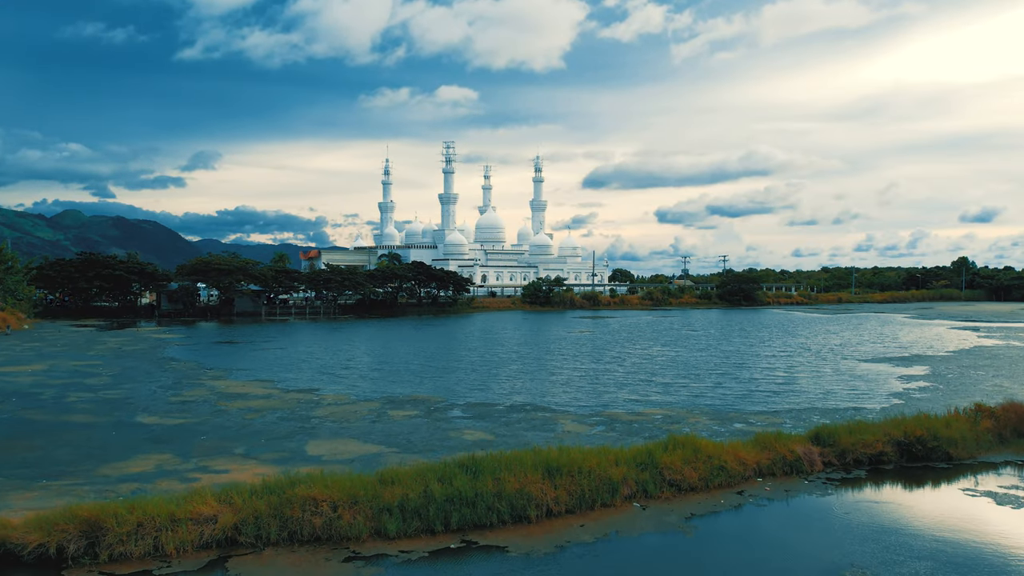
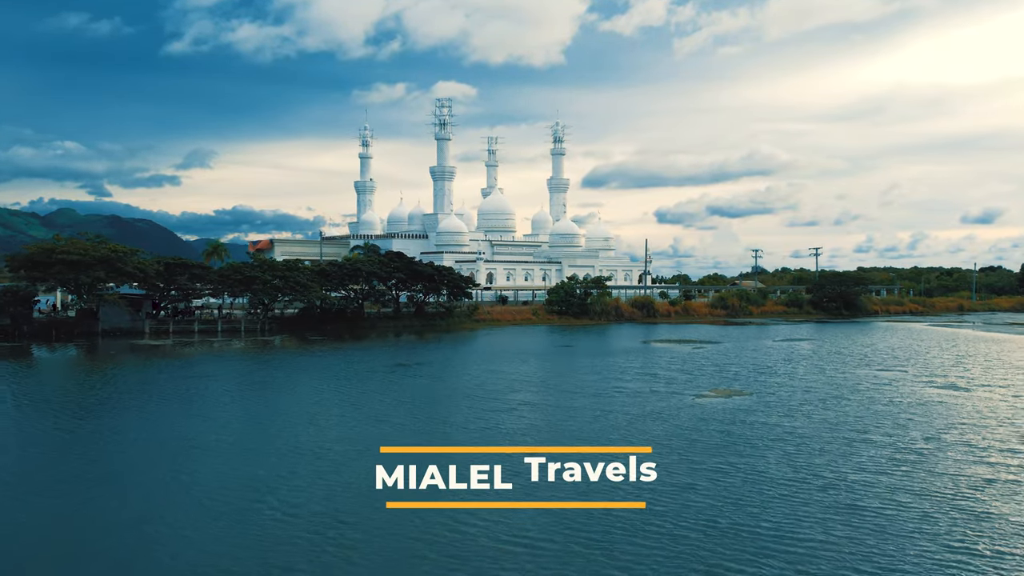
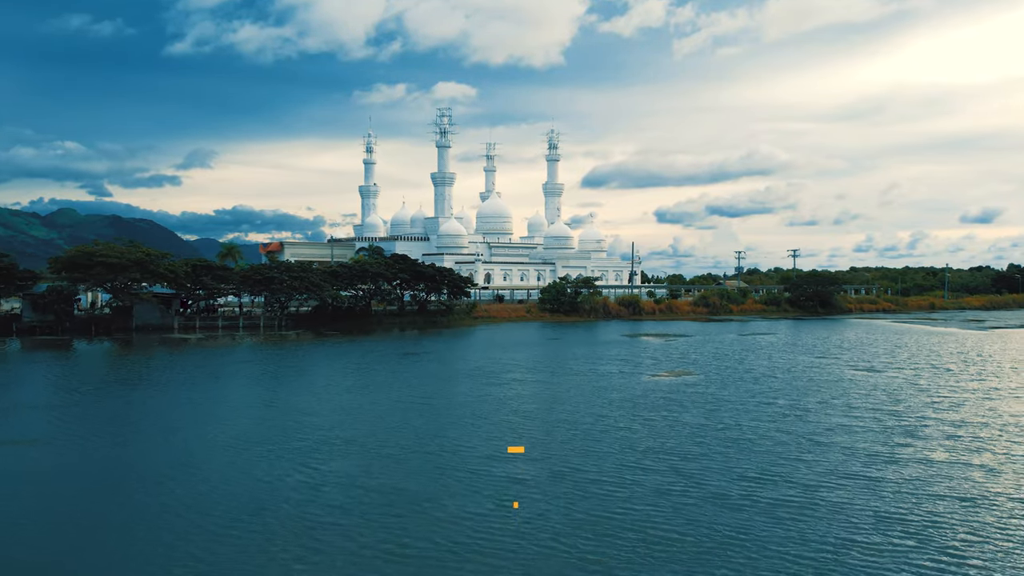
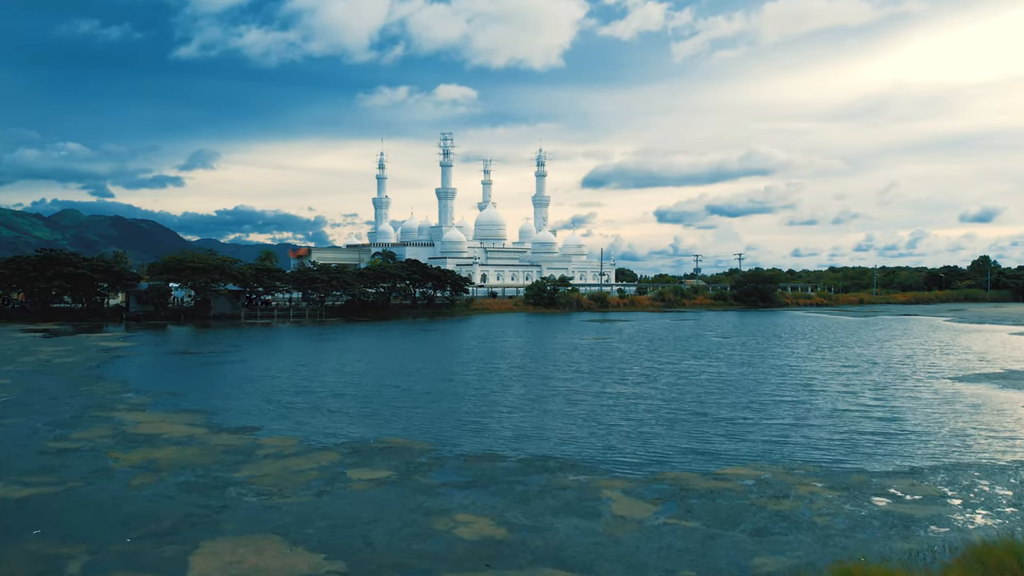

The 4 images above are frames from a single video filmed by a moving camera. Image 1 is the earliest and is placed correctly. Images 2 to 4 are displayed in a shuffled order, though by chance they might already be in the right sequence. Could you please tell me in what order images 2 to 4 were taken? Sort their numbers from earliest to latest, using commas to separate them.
4, 3, 2
